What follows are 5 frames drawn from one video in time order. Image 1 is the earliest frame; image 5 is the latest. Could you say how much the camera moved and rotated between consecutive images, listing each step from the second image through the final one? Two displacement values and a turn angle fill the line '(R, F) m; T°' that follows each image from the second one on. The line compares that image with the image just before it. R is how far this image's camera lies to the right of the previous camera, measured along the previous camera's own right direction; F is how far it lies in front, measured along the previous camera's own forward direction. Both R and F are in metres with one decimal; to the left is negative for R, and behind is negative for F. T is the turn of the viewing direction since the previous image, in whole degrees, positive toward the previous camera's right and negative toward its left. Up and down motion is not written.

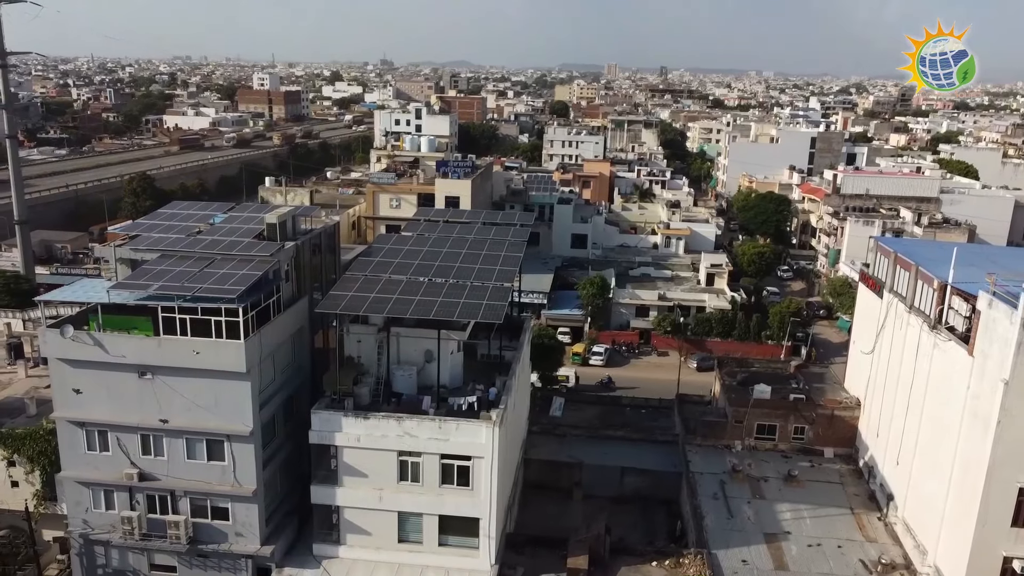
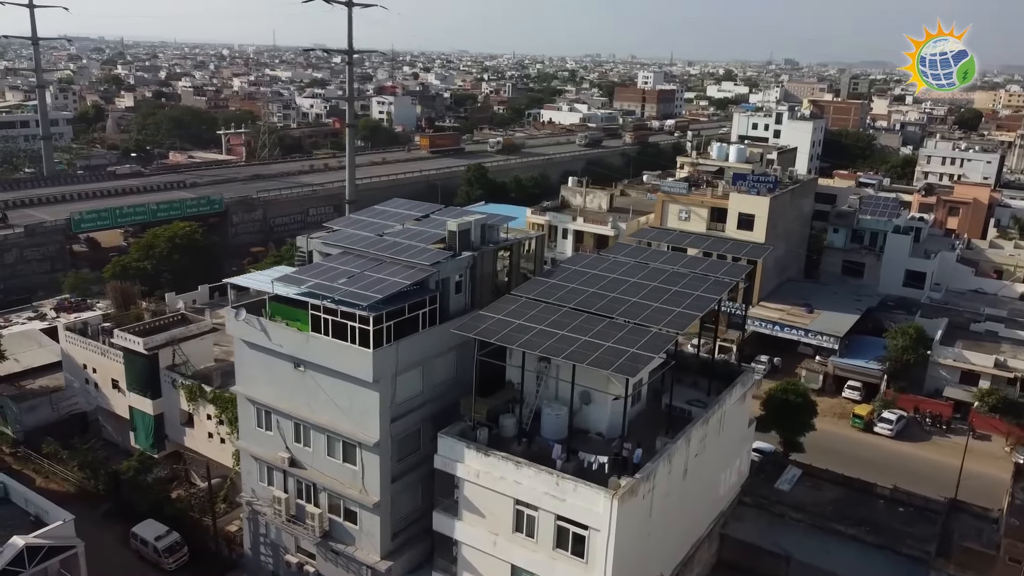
(+3.8, +3.2) m; -26°
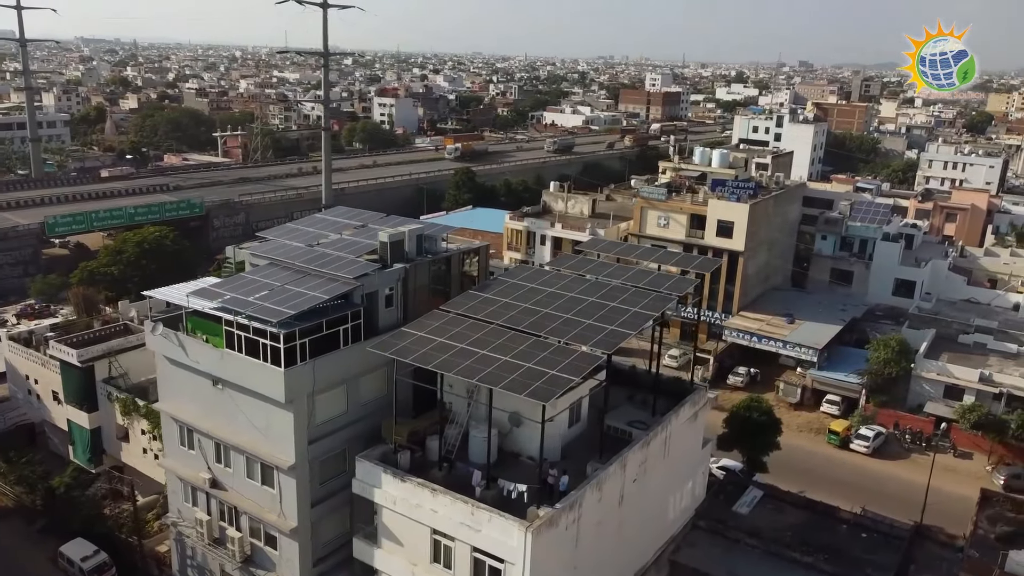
(+1.7, +0.9) m; -1°
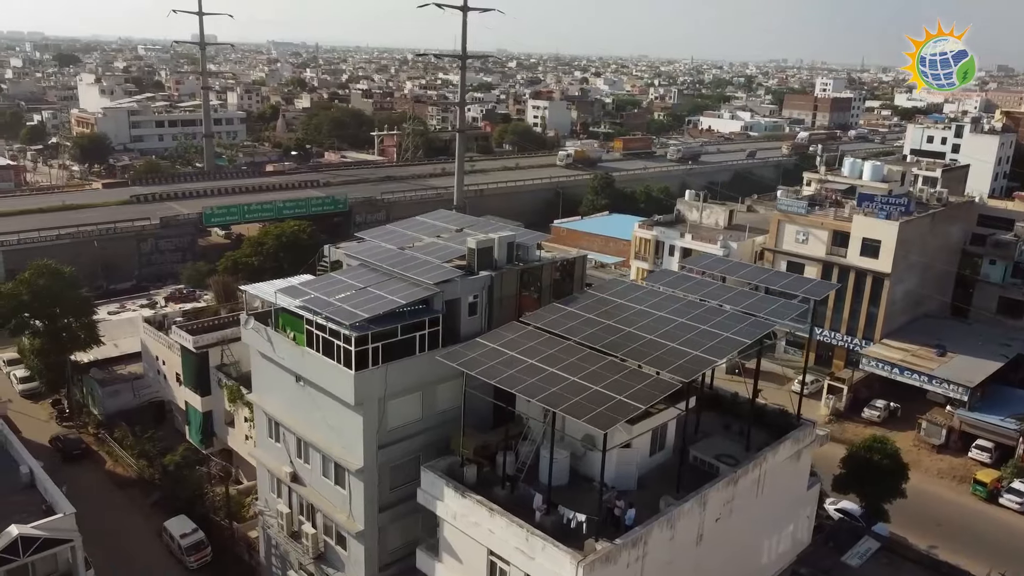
(+1.3, +0.9) m; -11°
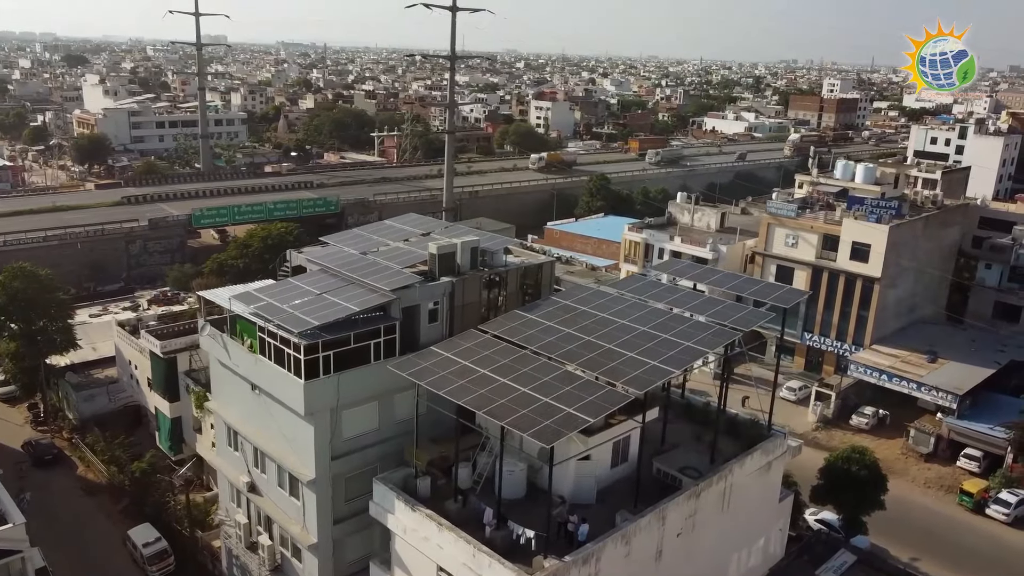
(+1.0, +0.4) m; -1°
